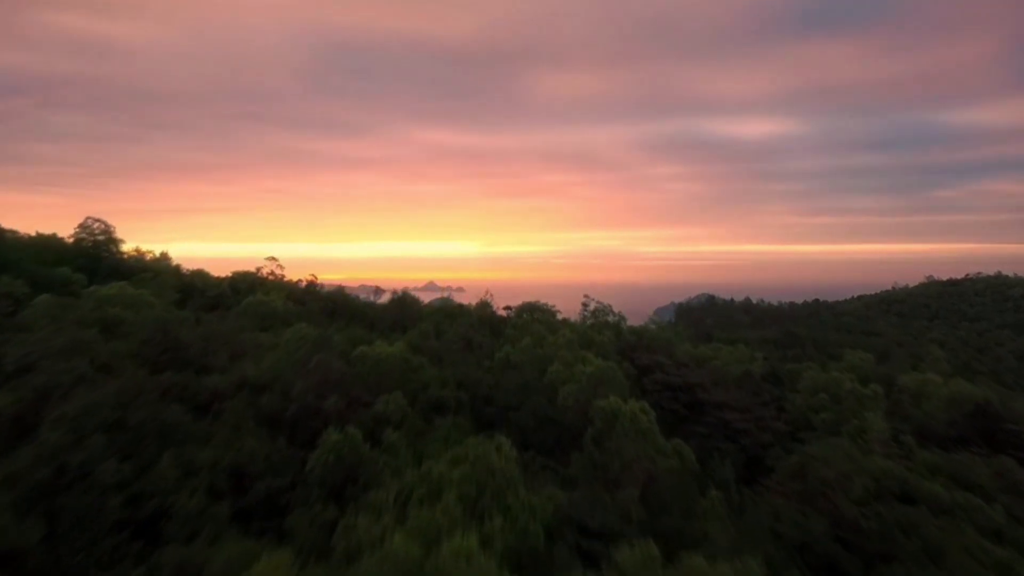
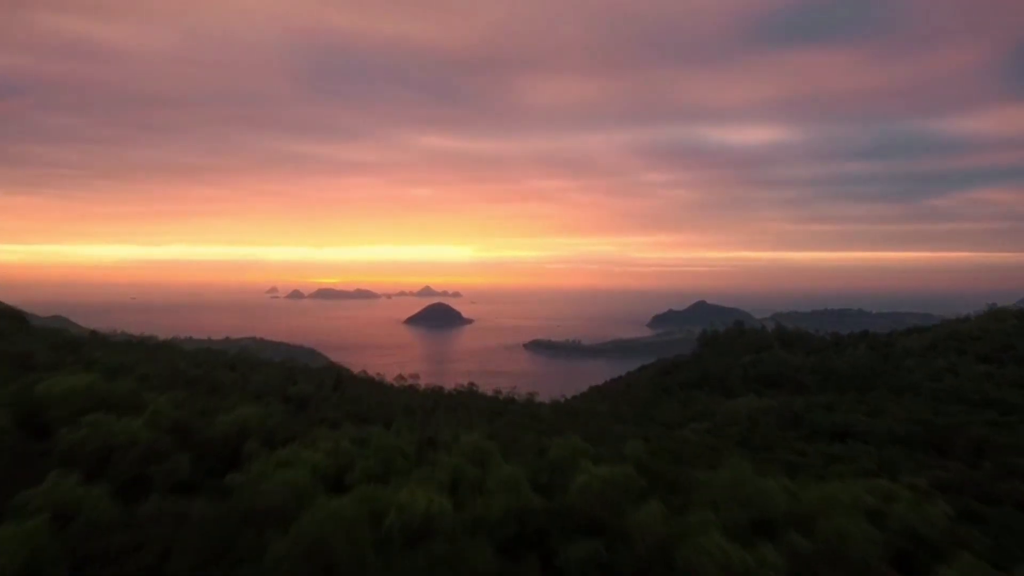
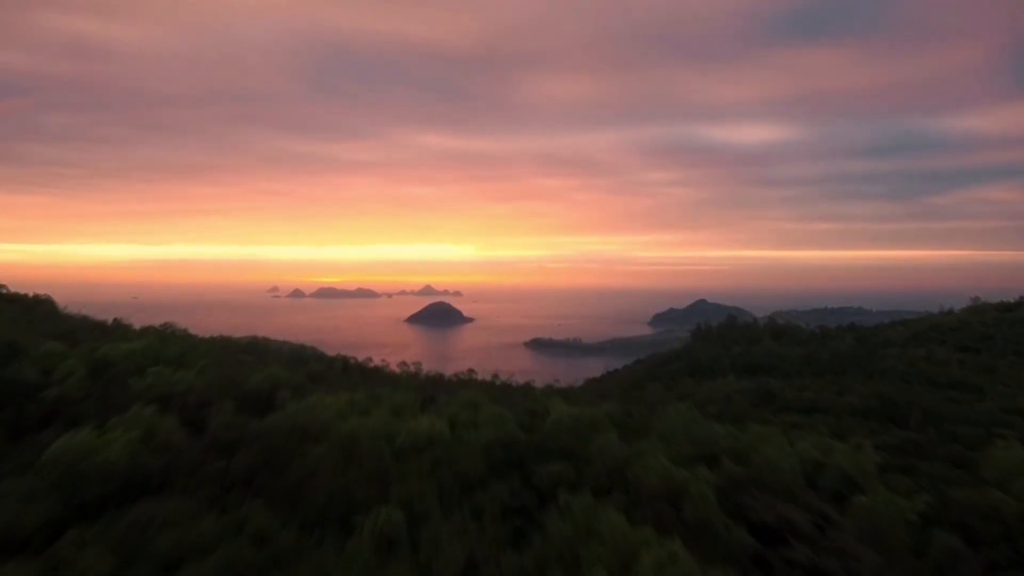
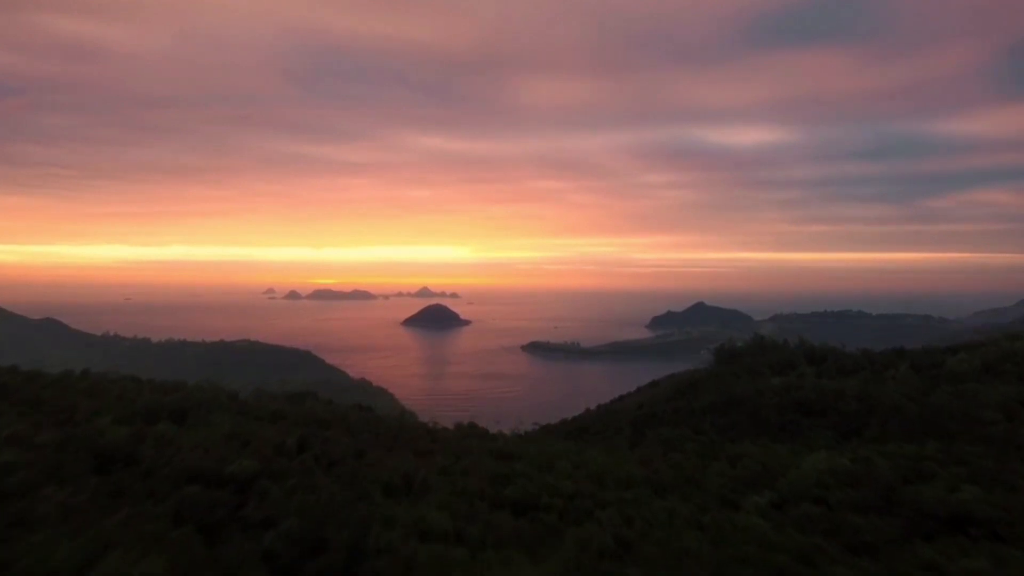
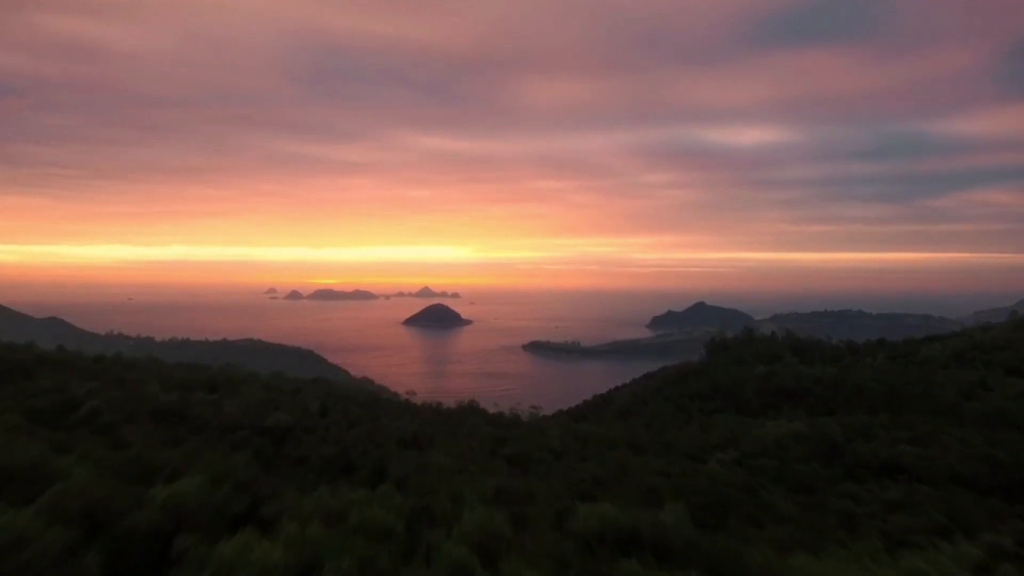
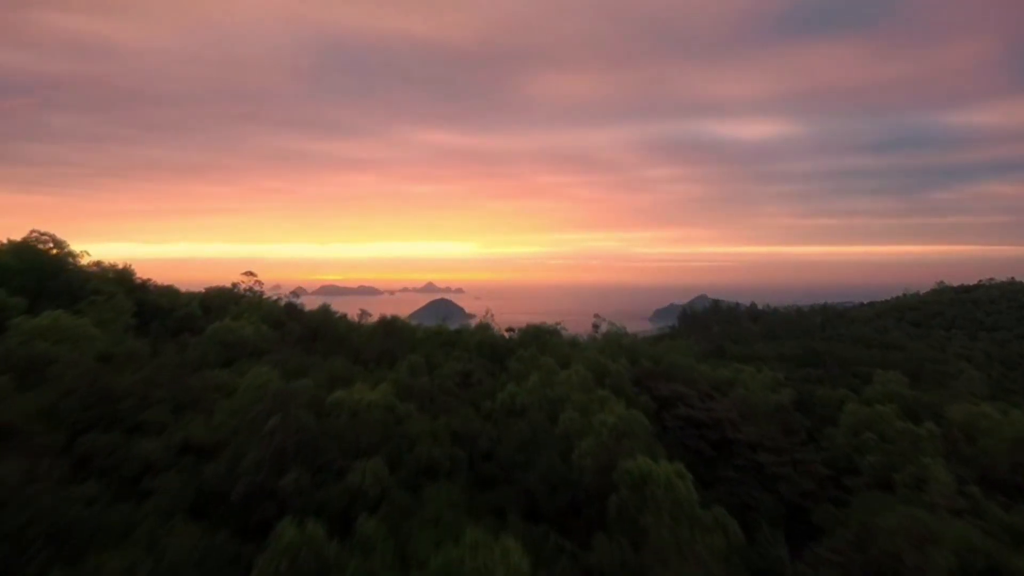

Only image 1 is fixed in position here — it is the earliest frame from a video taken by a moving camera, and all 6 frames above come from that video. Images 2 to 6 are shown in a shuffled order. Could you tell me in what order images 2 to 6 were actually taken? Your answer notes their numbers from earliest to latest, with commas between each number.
6, 3, 2, 5, 4
